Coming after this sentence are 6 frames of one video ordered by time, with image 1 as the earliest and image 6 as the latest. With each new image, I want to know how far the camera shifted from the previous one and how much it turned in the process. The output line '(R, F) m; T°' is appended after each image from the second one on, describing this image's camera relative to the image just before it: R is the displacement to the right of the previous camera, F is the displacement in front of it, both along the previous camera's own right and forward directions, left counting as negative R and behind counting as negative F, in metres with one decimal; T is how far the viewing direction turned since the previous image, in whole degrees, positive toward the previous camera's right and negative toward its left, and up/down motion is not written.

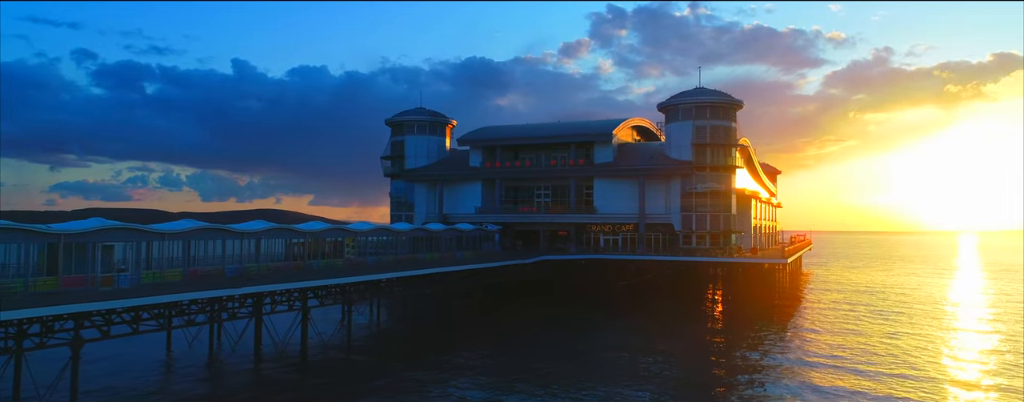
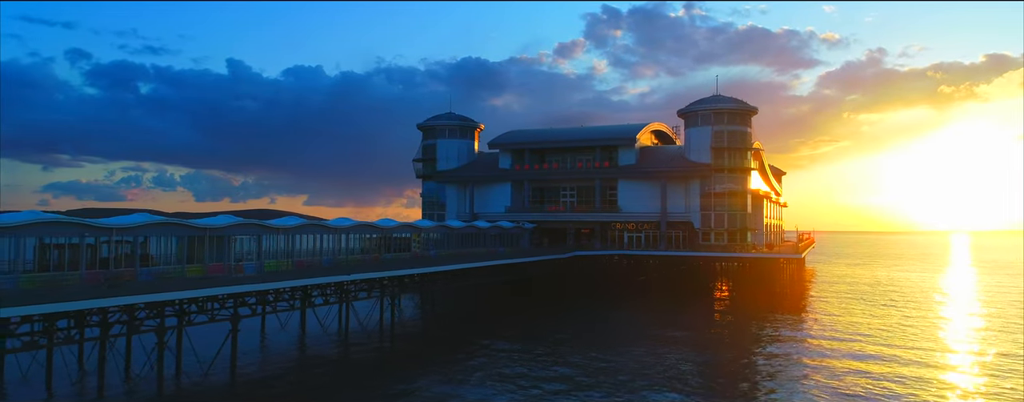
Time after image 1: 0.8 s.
(-1.5, -1.8) m; 0°
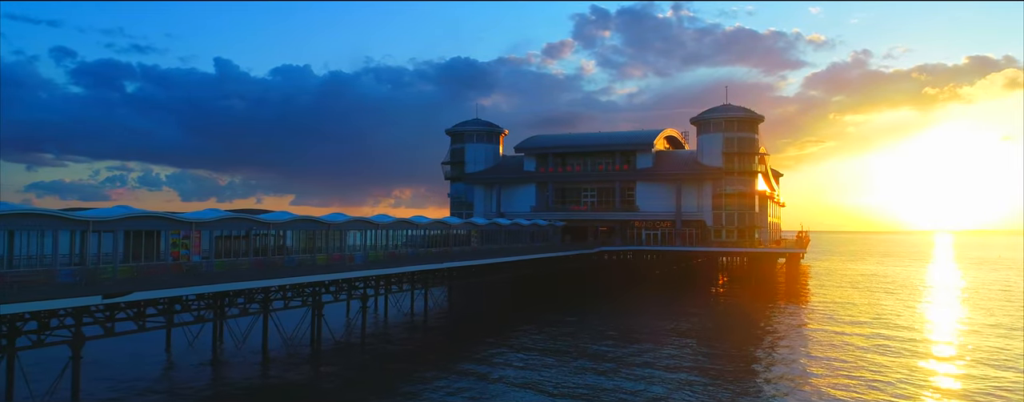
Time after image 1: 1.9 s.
(-1.8, -2.4) m; +1°
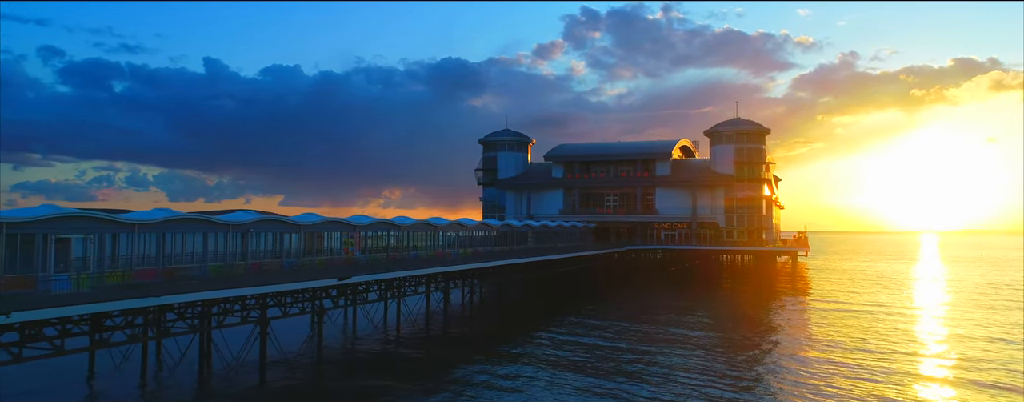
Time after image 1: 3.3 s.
(-2.2, -3.2) m; +1°
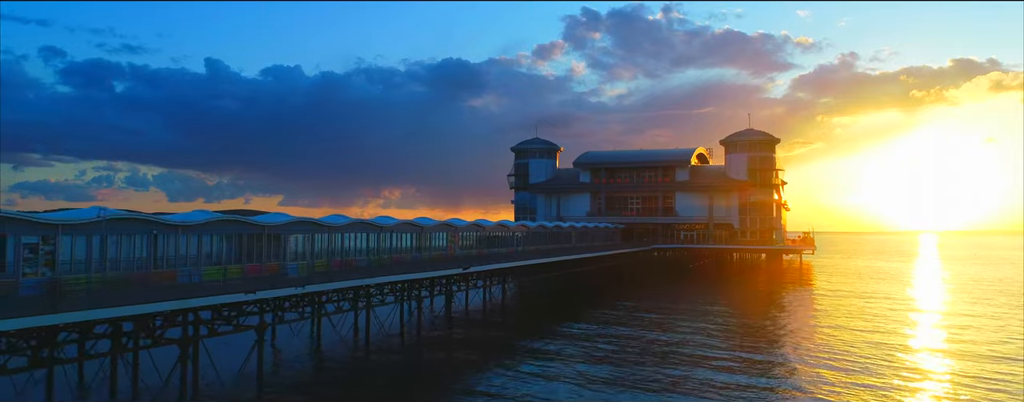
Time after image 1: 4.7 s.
(-1.9, -3.3) m; 0°
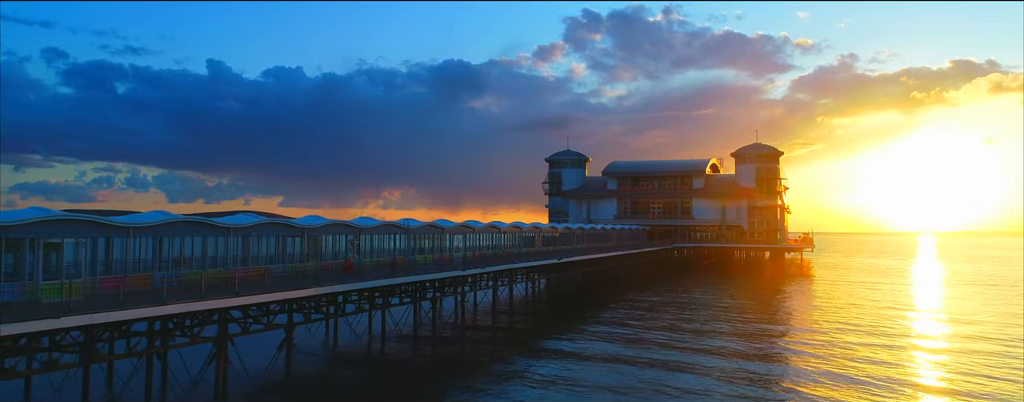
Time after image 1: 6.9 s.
(-2.5, -5.4) m; 0°
